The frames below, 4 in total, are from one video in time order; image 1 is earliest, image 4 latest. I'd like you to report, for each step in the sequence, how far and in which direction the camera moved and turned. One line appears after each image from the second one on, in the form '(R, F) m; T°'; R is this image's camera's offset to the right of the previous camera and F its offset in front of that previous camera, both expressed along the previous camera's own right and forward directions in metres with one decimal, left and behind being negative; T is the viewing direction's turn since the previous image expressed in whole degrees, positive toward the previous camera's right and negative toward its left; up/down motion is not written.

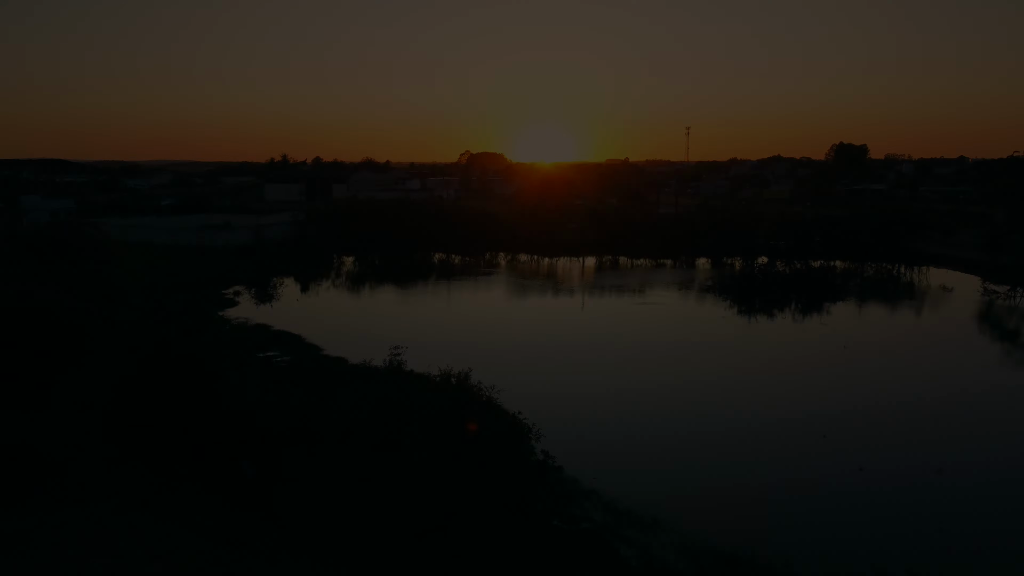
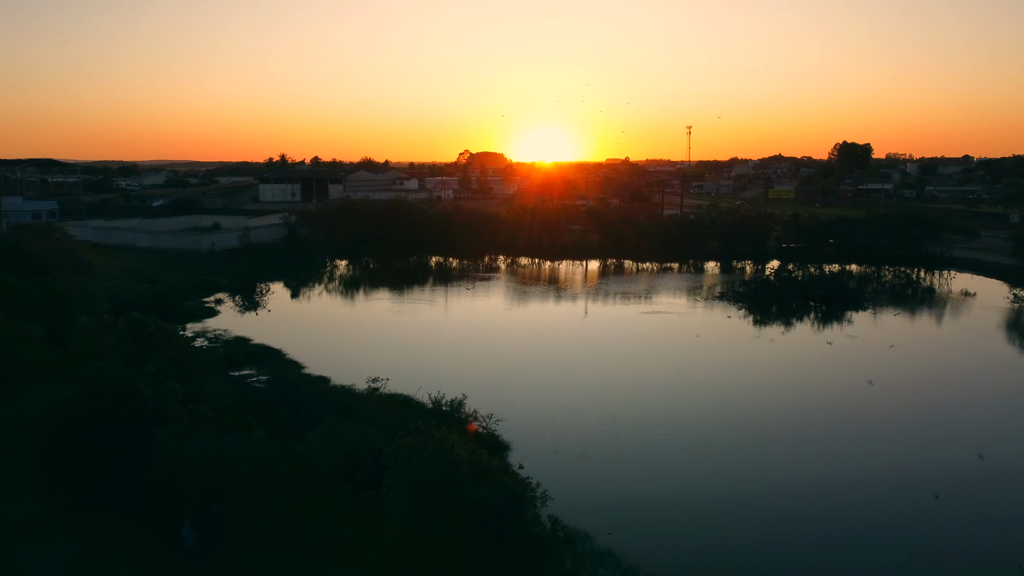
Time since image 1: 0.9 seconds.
(0.0, +0.9) m; 0°
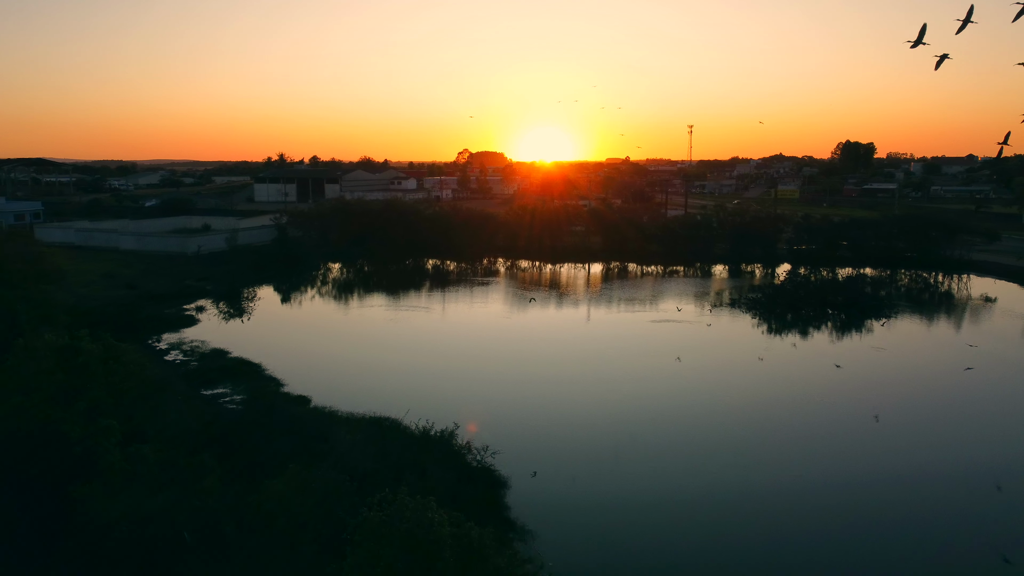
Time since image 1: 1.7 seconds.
(0.0, +0.8) m; 0°
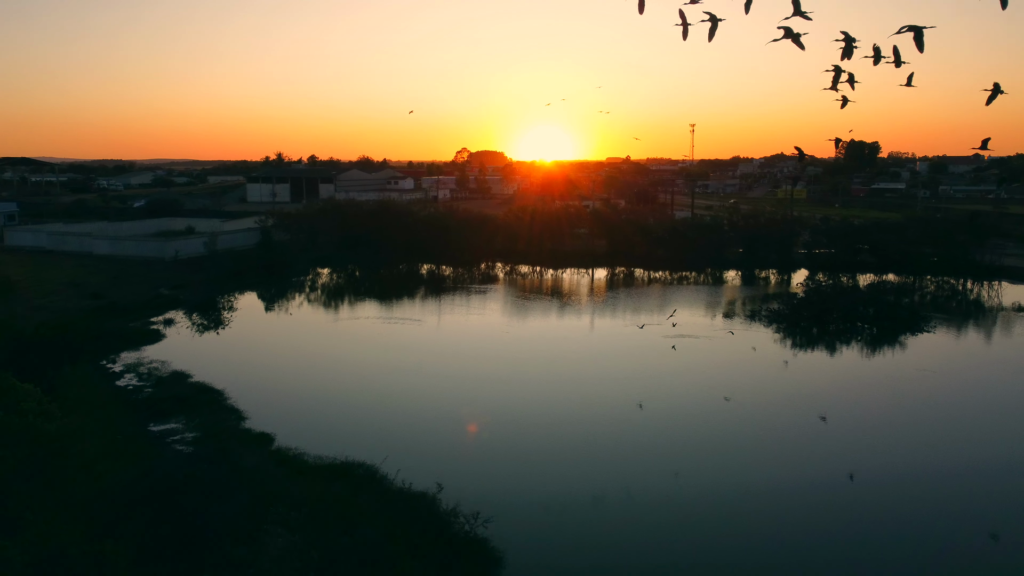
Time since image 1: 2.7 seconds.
(0.0, +1.1) m; 0°
